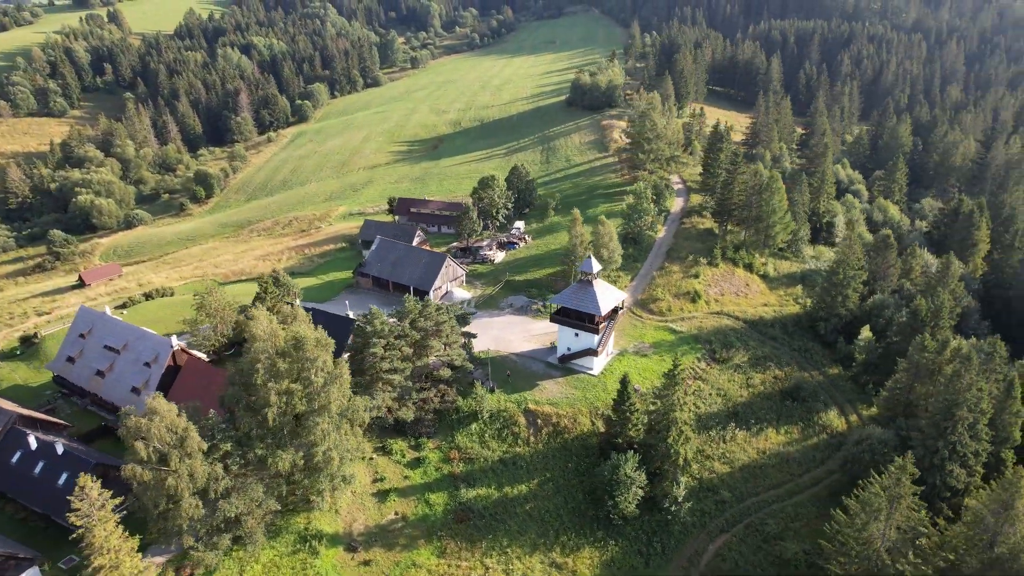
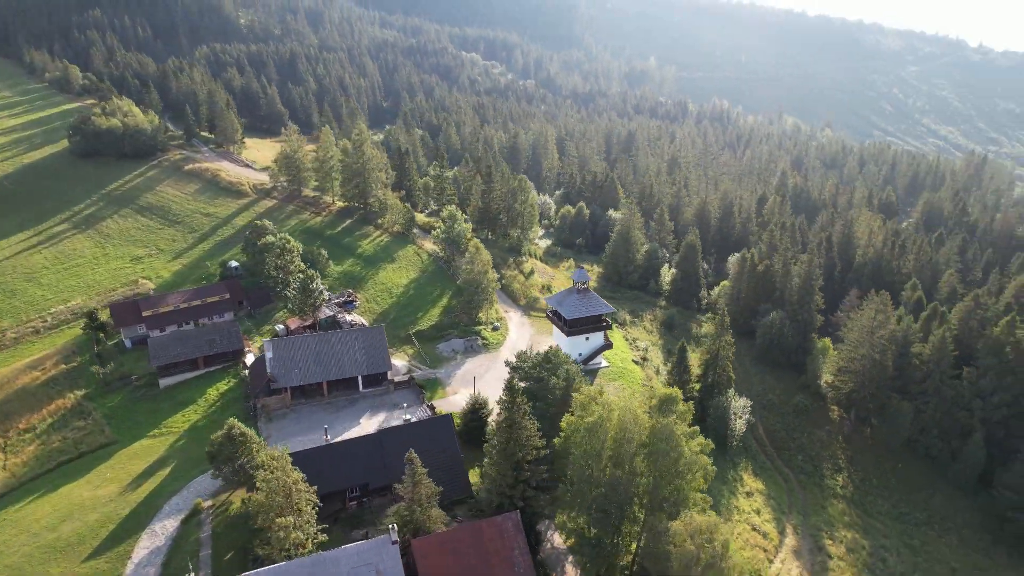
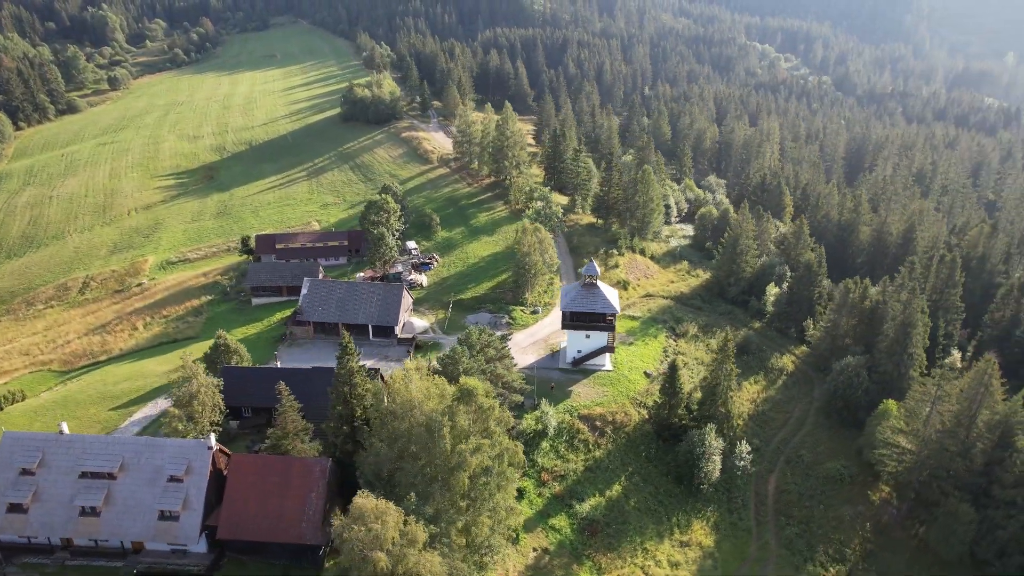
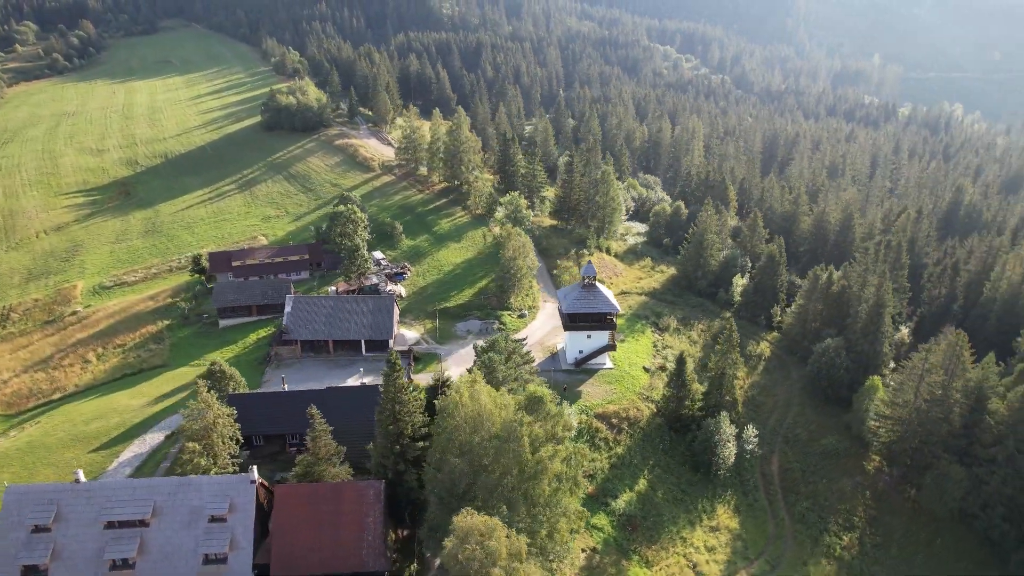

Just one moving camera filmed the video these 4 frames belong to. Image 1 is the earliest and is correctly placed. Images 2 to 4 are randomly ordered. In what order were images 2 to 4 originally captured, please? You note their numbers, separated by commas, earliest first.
3, 4, 2
